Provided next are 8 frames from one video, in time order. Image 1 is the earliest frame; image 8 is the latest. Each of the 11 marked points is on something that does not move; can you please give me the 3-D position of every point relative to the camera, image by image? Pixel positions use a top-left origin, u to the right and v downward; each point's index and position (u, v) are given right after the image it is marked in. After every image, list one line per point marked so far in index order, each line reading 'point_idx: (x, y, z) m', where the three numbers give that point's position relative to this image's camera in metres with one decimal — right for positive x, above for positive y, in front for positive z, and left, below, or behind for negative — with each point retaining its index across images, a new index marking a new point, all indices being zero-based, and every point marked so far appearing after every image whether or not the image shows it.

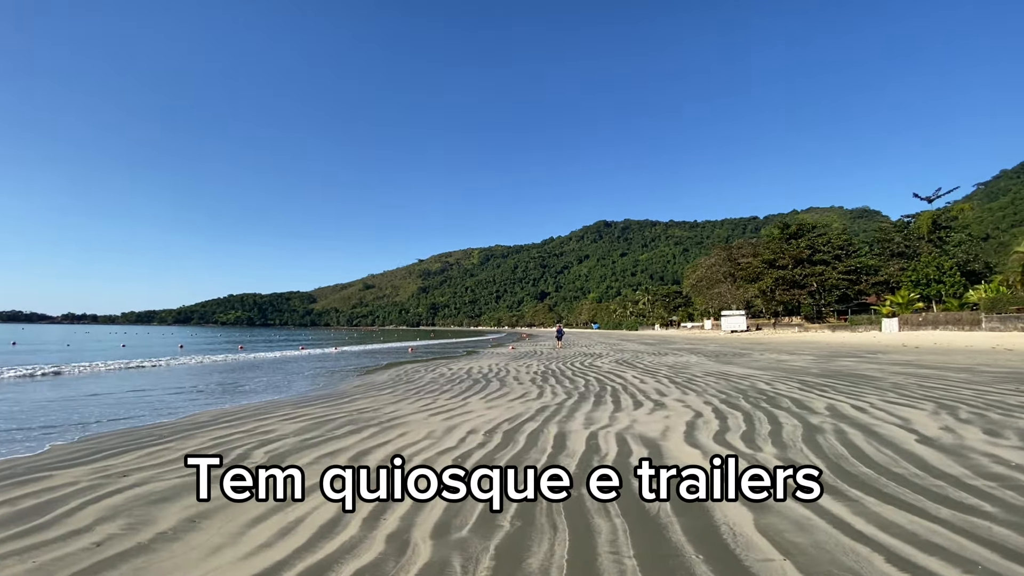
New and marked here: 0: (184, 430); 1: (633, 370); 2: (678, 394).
0: (-5.0, -2.2, +7.2) m
1: (+4.1, -2.8, +16.3) m
2: (+3.6, -2.3, +10.3) m
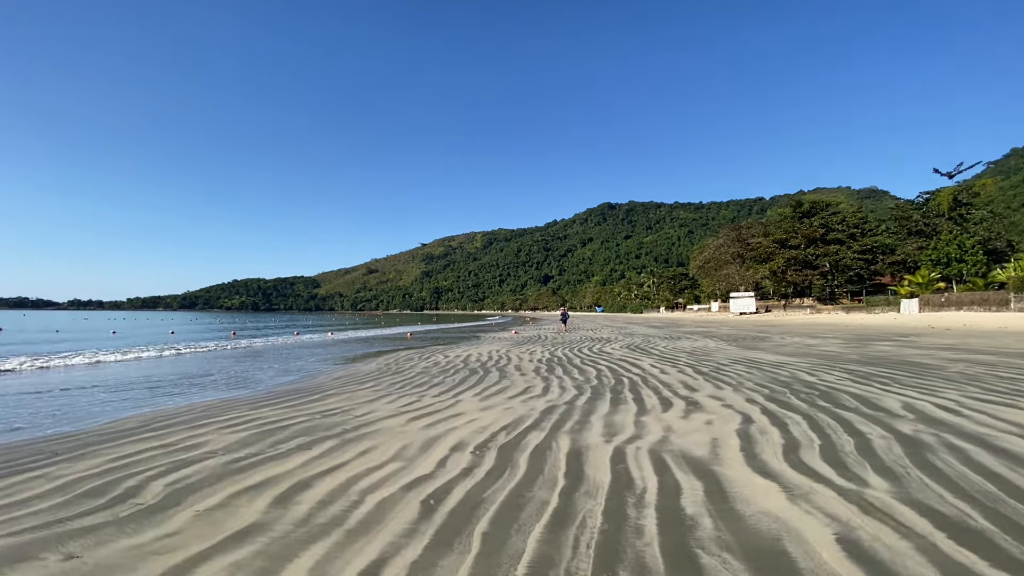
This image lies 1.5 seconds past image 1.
0: (-5.0, -1.8, +5.6) m
1: (+4.2, -2.1, +14.7) m
2: (+3.6, -1.8, +8.7) m
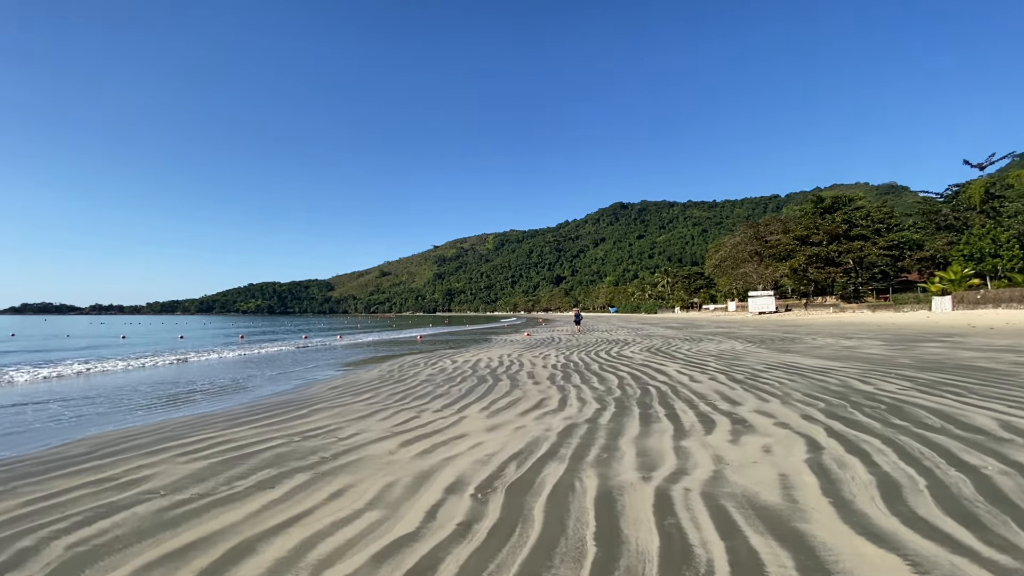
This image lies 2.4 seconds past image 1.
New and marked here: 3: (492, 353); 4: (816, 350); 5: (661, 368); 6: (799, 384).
0: (-4.9, -1.9, +4.6) m
1: (+4.5, -2.1, +13.5) m
2: (+3.8, -1.8, +7.5) m
3: (-0.7, -2.4, +17.4) m
4: (+9.9, -2.0, +15.6) m
5: (+3.7, -2.0, +11.9) m
6: (+5.5, -1.8, +9.1) m
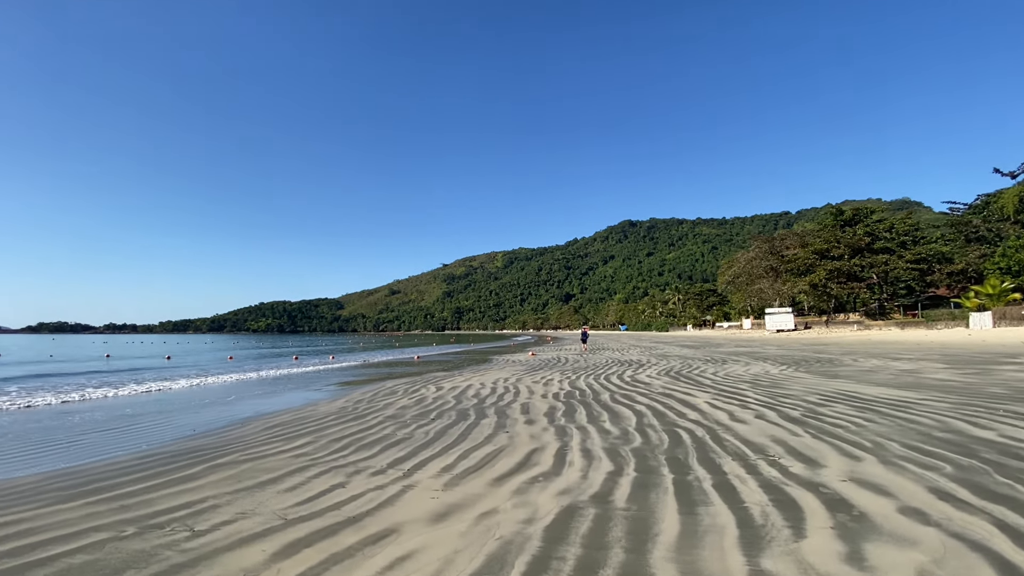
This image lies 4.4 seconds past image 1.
0: (-5.2, -1.8, +2.5) m
1: (+4.4, -2.4, +11.1) m
2: (+3.5, -1.8, +5.2) m
3: (-0.8, -2.8, +15.2) m
4: (+9.7, -2.4, +13.1) m
5: (+3.5, -2.2, +9.5) m
6: (+5.2, -2.0, +6.8) m
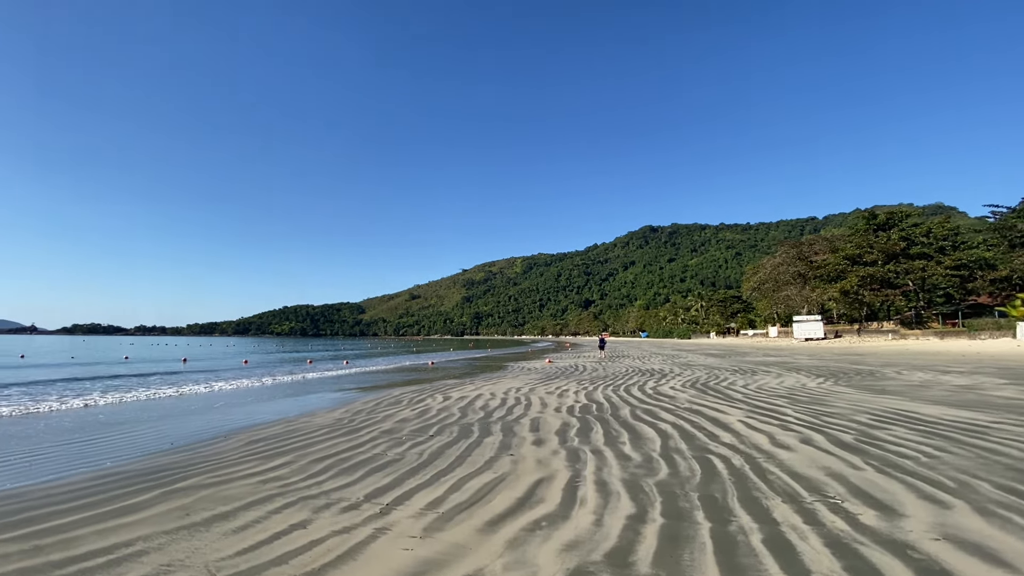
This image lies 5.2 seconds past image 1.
0: (-5.3, -1.8, +1.8) m
1: (+4.6, -2.4, +10.0) m
2: (+3.5, -1.8, +4.1) m
3: (-0.4, -3.0, +14.3) m
4: (+10.0, -2.5, +11.8) m
5: (+3.7, -2.3, +8.5) m
6: (+5.3, -2.0, +5.7) m
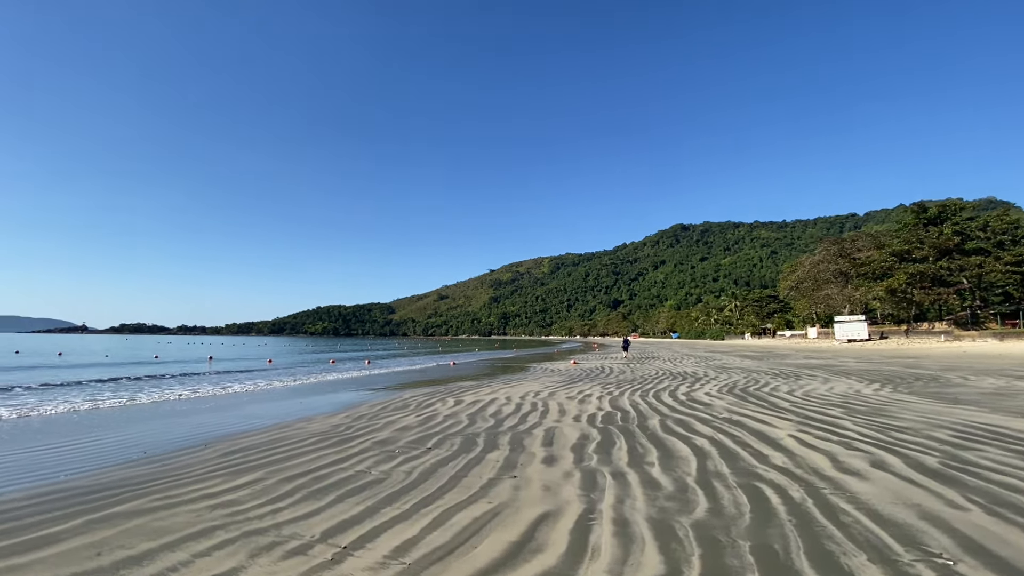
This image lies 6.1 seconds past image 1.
0: (-5.5, -1.7, +1.1) m
1: (+4.9, -2.3, +8.8) m
2: (+3.4, -1.7, +3.0) m
3: (+0.1, -2.8, +13.3) m
4: (+10.4, -2.4, +10.2) m
5: (+3.8, -2.2, +7.3) m
6: (+5.3, -1.9, +4.4) m
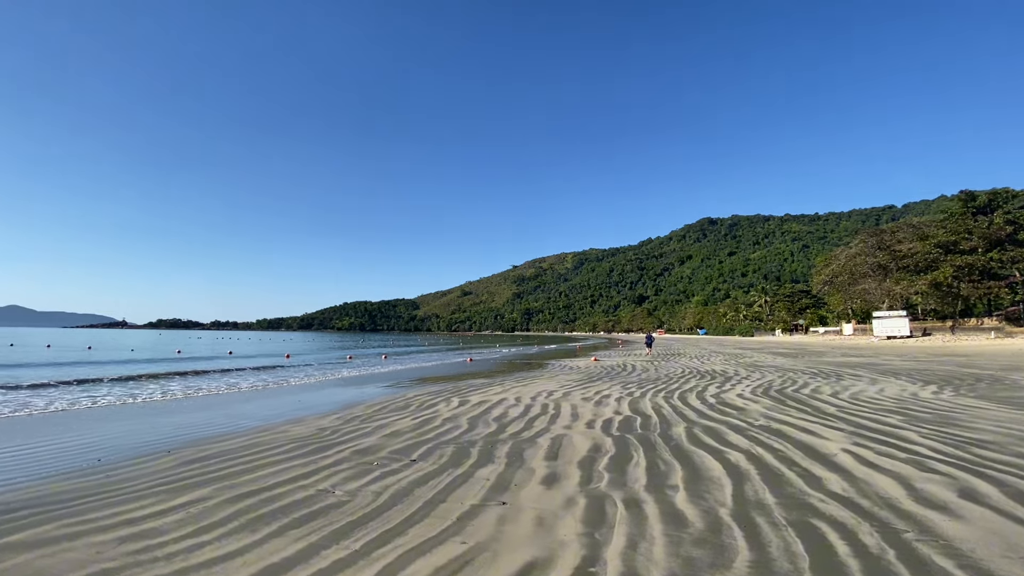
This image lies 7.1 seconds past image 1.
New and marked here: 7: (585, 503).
0: (-5.8, -1.6, +0.4) m
1: (+4.9, -2.1, +7.6) m
2: (+3.2, -1.6, +1.8) m
3: (+0.4, -2.6, +12.3) m
4: (+10.5, -2.1, +8.7) m
5: (+3.8, -2.0, +6.1) m
6: (+5.1, -1.7, +3.1) m
7: (+0.6, -1.8, +4.1) m
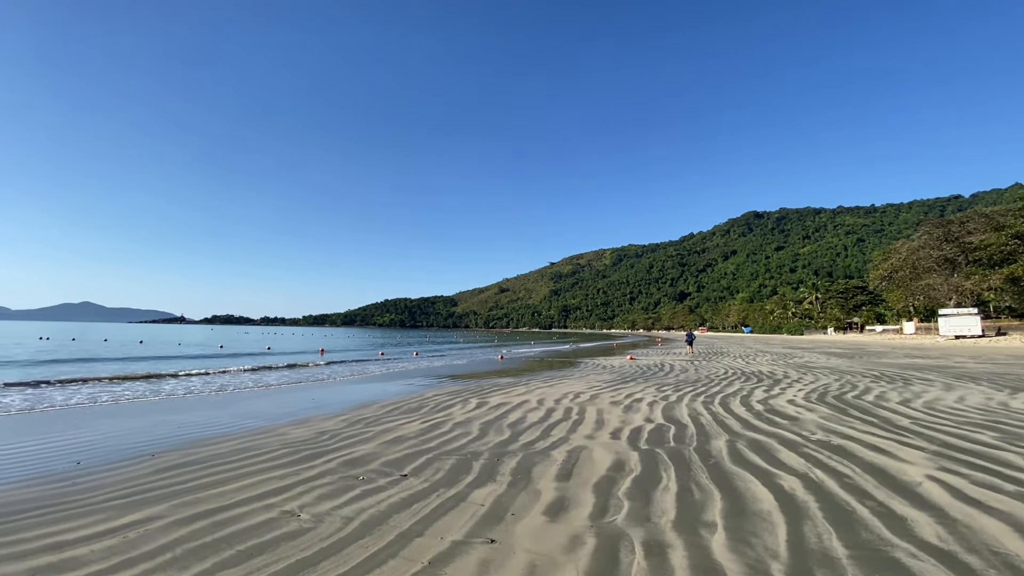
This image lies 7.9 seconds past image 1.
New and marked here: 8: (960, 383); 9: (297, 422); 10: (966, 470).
0: (-6.1, -1.5, +0.1) m
1: (+5.1, -2.0, +6.4) m
2: (+3.0, -1.5, +0.8) m
3: (+1.0, -2.5, +11.5) m
4: (+10.8, -2.0, +7.1) m
5: (+3.9, -1.9, +5.0) m
6: (+5.0, -1.6, +1.9) m
7: (+0.6, -1.7, +3.2) m
8: (+11.6, -2.5, +12.3) m
9: (-3.6, -2.3, +8.1) m
10: (+4.6, -1.9, +4.9) m
